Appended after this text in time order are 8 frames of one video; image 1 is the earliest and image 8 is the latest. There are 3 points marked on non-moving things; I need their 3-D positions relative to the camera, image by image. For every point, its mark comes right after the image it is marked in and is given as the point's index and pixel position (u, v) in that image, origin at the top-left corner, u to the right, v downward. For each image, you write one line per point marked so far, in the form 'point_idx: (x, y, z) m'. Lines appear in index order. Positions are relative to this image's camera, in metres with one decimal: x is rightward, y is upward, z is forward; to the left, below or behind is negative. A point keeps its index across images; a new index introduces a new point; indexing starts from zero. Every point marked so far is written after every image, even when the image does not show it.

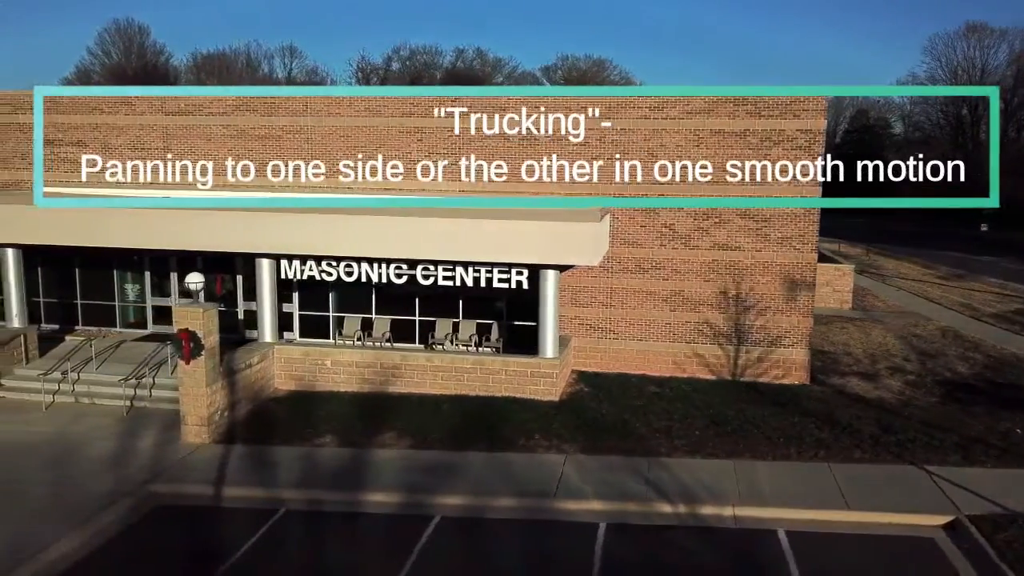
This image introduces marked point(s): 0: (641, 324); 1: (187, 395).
0: (+1.9, -0.5, +17.0) m
1: (-3.8, -1.3, +13.6) m
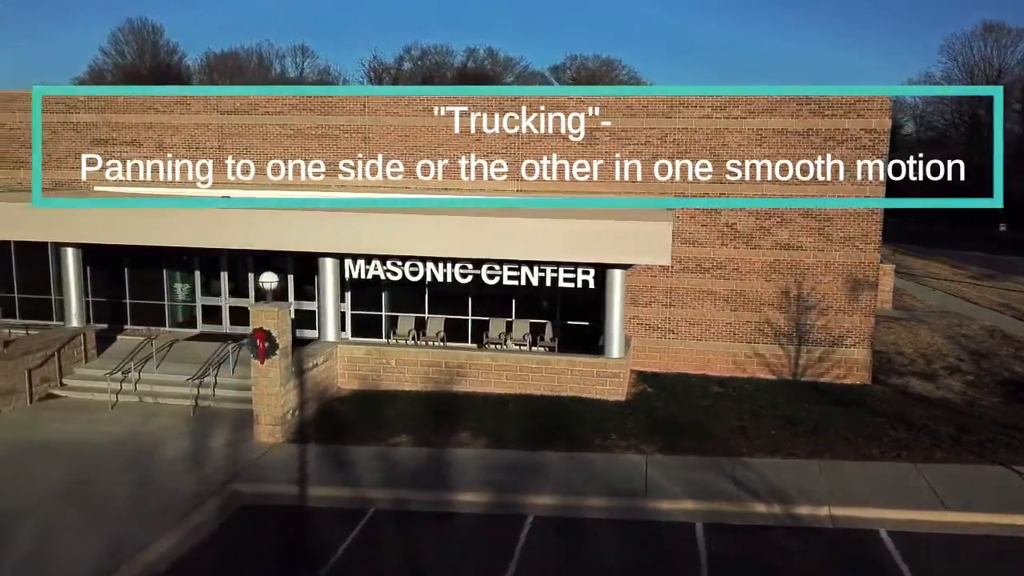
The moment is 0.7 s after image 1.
0: (+2.8, -0.5, +17.0) m
1: (-2.9, -1.3, +13.6) m
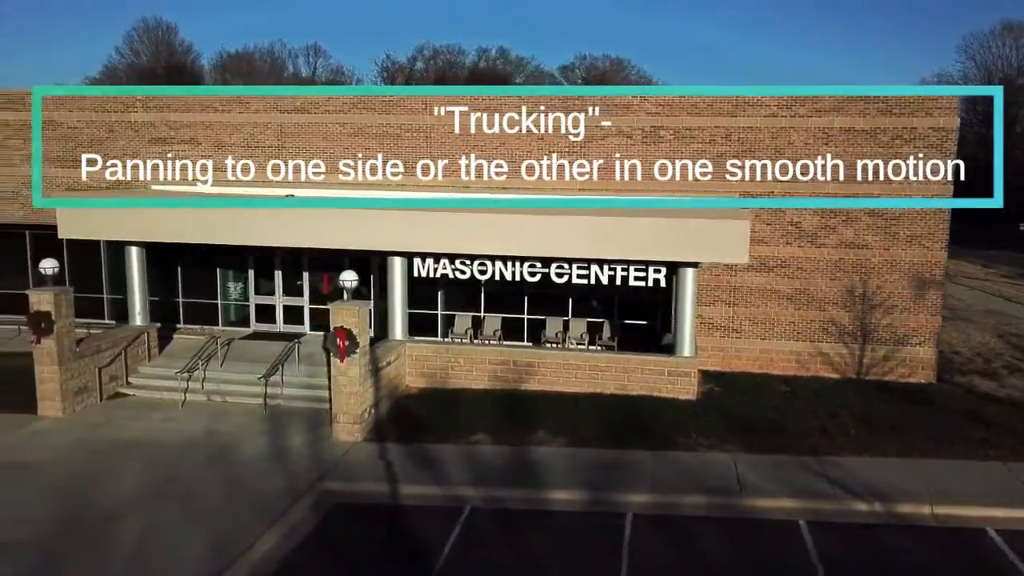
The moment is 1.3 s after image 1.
0: (+3.7, -0.5, +17.0) m
1: (-2.0, -1.2, +13.6) m
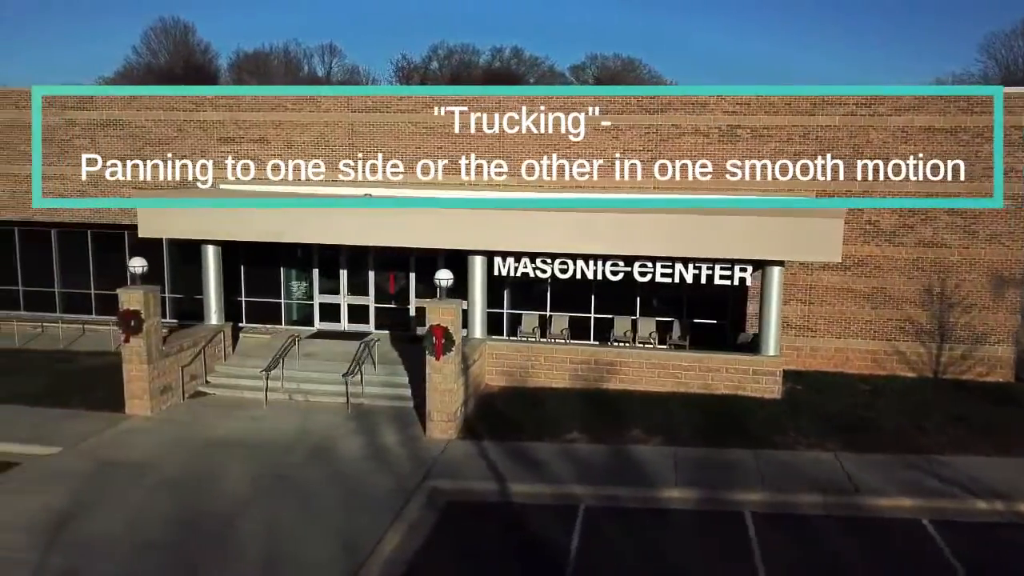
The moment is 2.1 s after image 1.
0: (+4.8, -0.5, +17.0) m
1: (-0.9, -1.2, +13.6) m
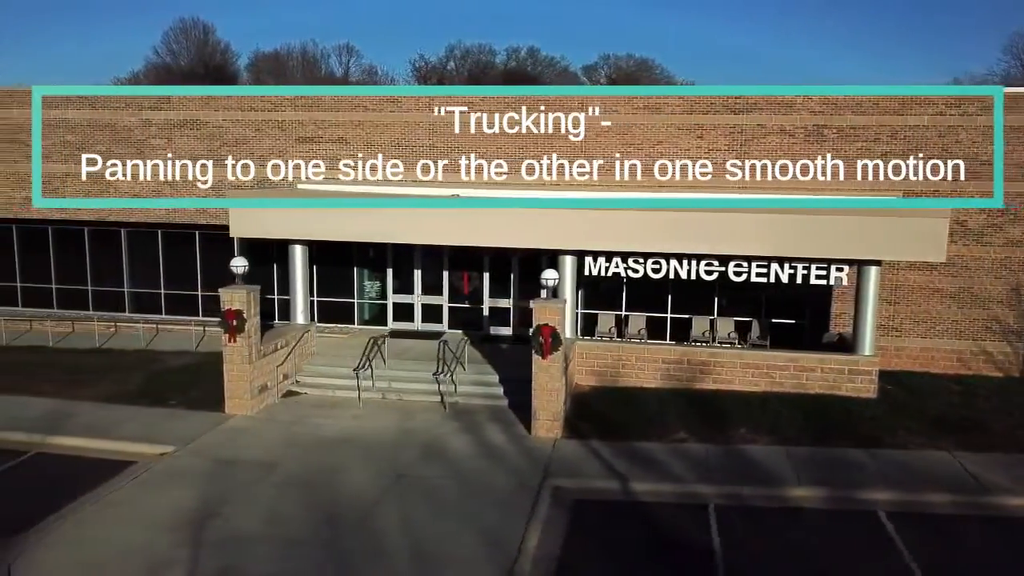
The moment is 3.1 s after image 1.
0: (+6.1, -0.5, +17.0) m
1: (+0.4, -1.2, +13.7) m
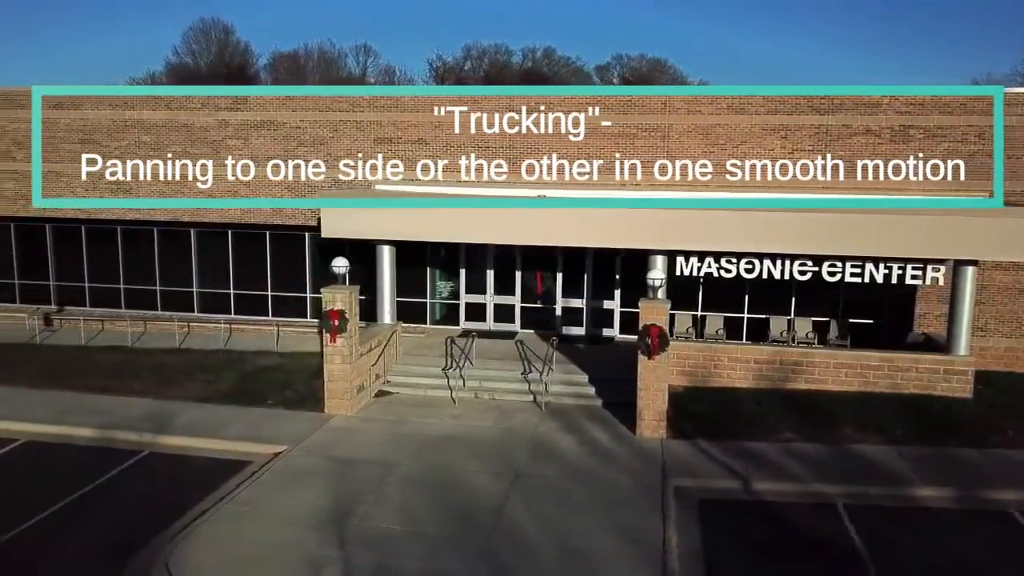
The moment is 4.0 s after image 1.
0: (+7.4, -0.5, +17.0) m
1: (+1.6, -1.2, +13.7) m
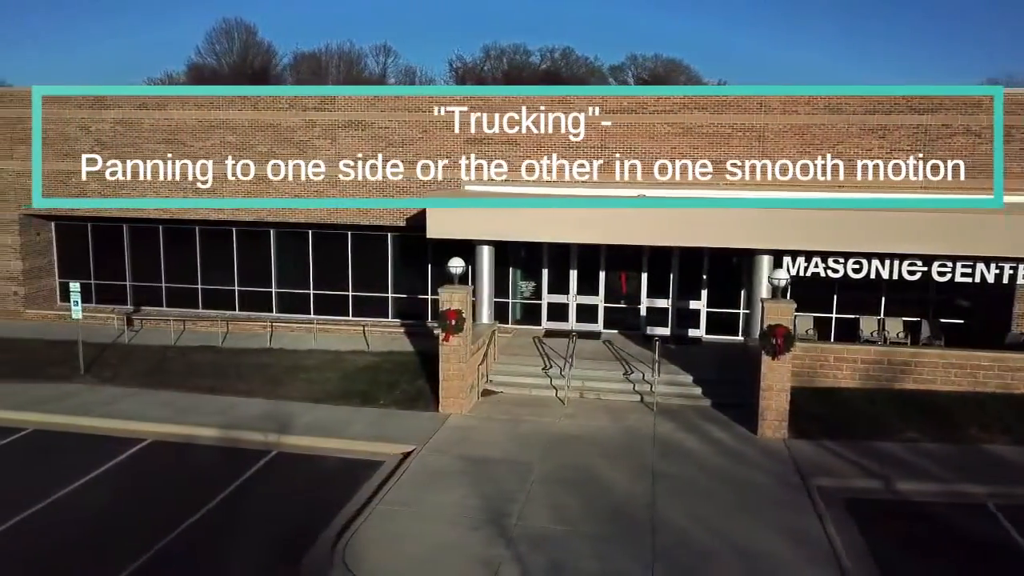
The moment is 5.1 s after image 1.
0: (+8.8, -0.5, +17.0) m
1: (+3.1, -1.2, +13.7) m
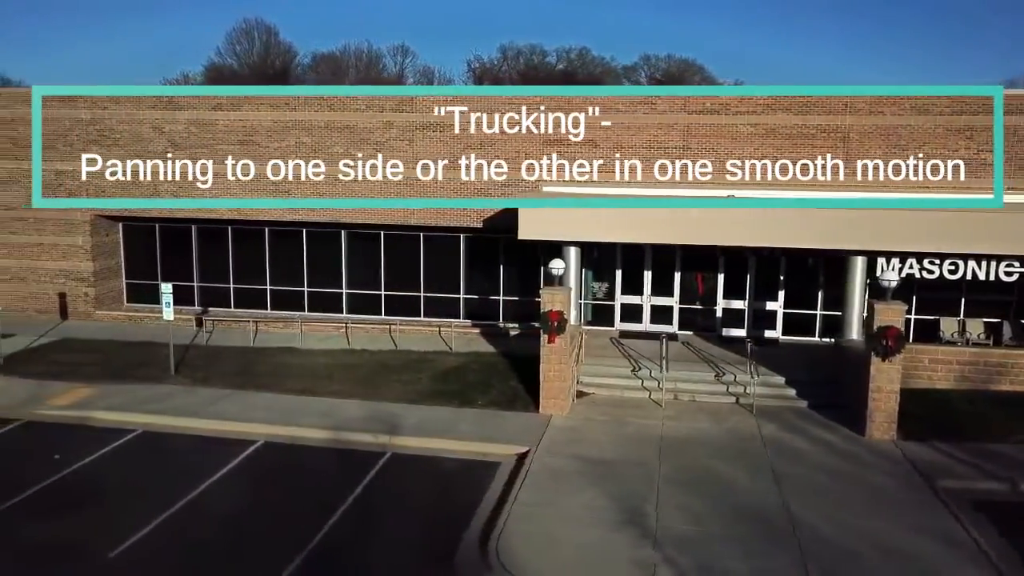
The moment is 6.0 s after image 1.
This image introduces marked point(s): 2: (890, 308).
0: (+10.1, -0.5, +16.9) m
1: (+4.4, -1.2, +13.7) m
2: (+4.4, -0.2, +13.5) m
